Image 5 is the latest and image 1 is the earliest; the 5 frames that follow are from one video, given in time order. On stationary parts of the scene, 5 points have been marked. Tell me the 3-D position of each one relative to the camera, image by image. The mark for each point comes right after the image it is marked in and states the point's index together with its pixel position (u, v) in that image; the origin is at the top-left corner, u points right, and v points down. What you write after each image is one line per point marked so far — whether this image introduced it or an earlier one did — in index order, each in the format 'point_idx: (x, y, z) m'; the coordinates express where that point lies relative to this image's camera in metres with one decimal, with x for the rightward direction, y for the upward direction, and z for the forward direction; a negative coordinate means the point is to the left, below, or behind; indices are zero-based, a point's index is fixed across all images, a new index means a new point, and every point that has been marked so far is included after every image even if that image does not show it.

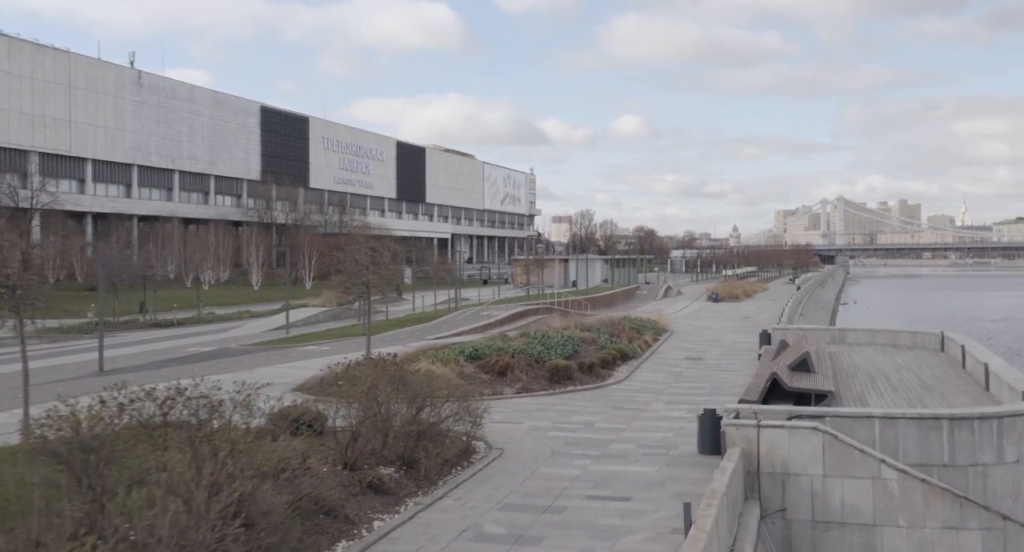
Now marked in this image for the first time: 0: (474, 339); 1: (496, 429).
0: (-1.0, -1.6, +19.8) m
1: (-0.3, -2.6, +12.9) m
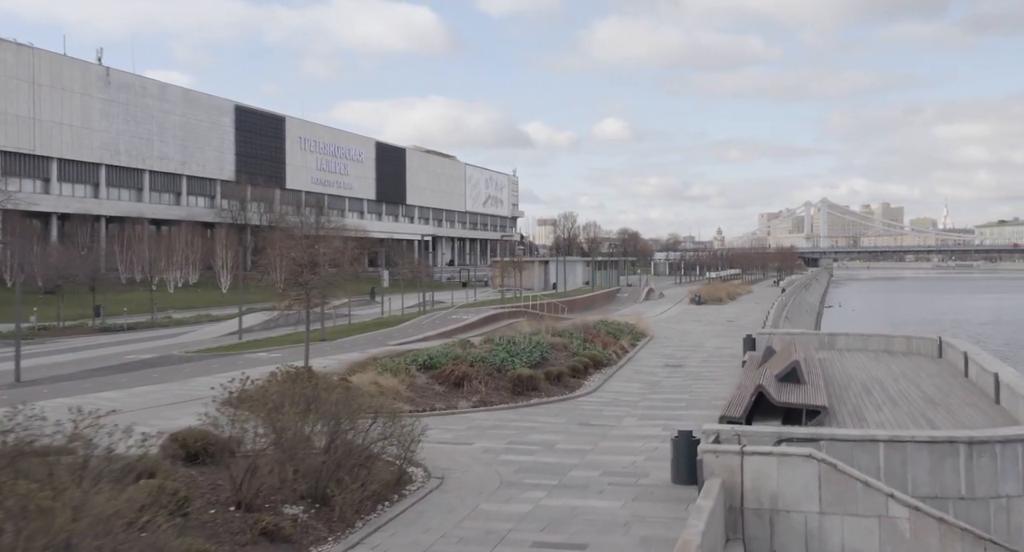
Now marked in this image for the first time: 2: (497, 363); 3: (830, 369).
0: (-1.9, -1.6, +18.0) m
1: (-1.0, -2.5, +11.1) m
2: (-0.3, -1.9, +16.6) m
3: (+7.1, -2.1, +17.1) m
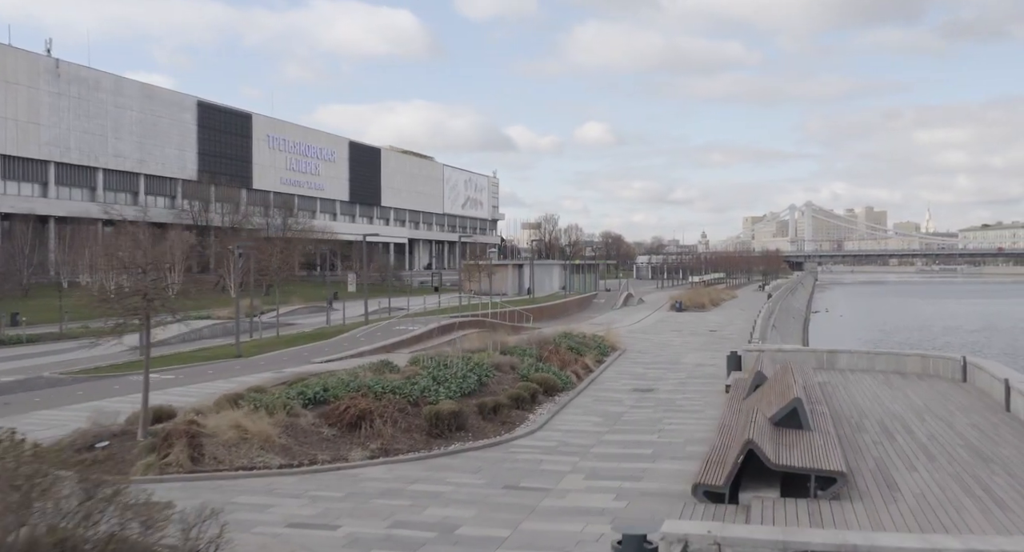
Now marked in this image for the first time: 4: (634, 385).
0: (-3.2, -1.8, +14.4) m
1: (-2.3, -2.6, +7.5) m
2: (-1.6, -2.0, +13.0) m
3: (+5.7, -2.2, +13.6) m
4: (+2.8, -2.6, +18.0) m
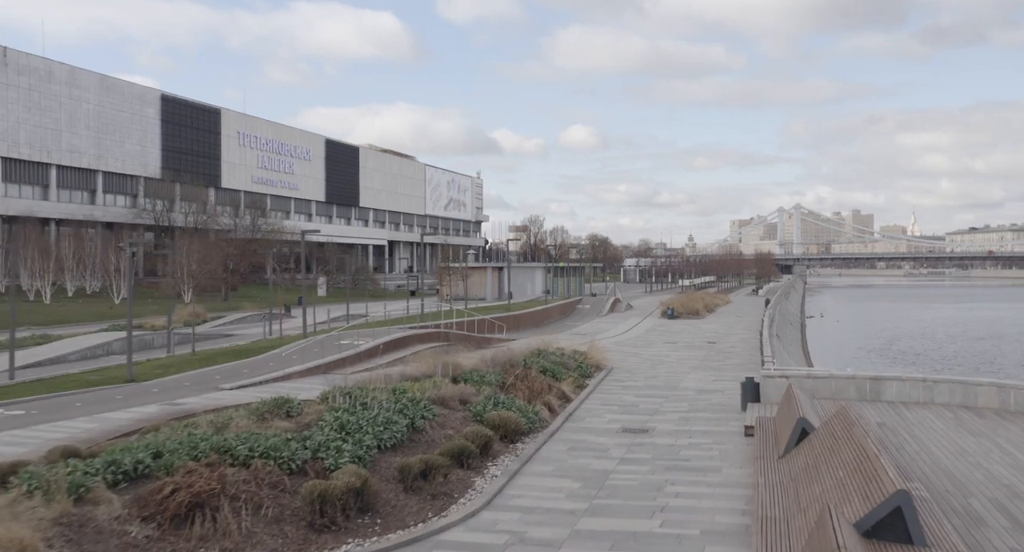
0: (-4.0, -1.8, +10.2) m
1: (-2.9, -2.7, +3.3) m
2: (-2.4, -2.1, +8.8) m
3: (+5.0, -2.3, +9.5) m
4: (+2.0, -2.6, +13.9) m
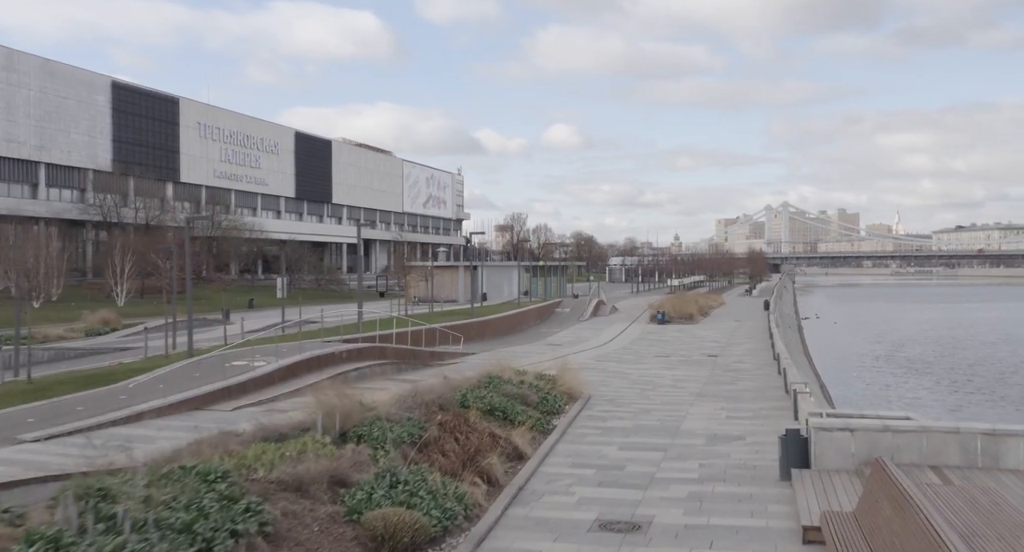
0: (-4.9, -1.8, +5.0) m
1: (-3.7, -2.7, -1.8) m
2: (-3.3, -2.1, +3.6) m
3: (+4.1, -2.2, +4.6) m
4: (+1.0, -2.6, +8.8) m
